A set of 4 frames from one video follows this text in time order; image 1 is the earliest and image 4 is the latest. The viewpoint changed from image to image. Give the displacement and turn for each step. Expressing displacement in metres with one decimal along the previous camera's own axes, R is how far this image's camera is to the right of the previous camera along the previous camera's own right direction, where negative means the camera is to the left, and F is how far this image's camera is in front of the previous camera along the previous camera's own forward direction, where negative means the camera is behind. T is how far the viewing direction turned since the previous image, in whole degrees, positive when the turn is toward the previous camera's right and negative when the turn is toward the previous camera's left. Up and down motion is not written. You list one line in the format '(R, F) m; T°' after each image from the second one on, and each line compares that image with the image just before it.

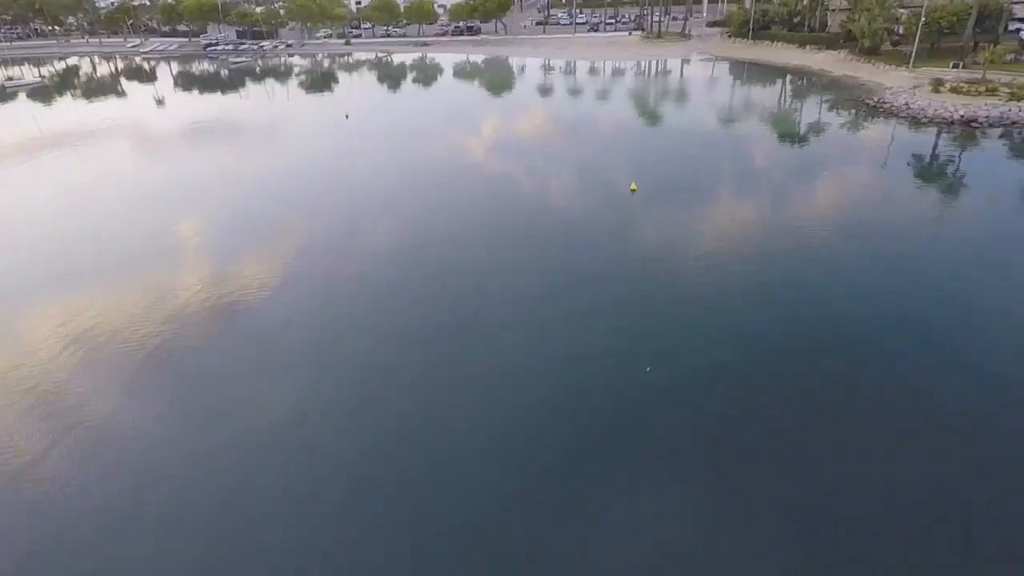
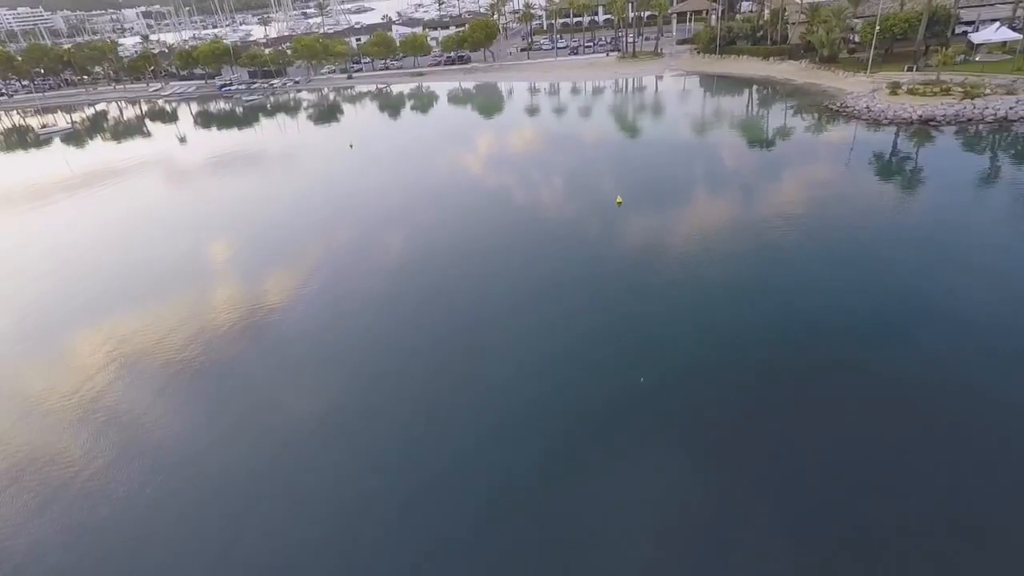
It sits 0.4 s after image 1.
(+1.6, -2.2) m; -2°
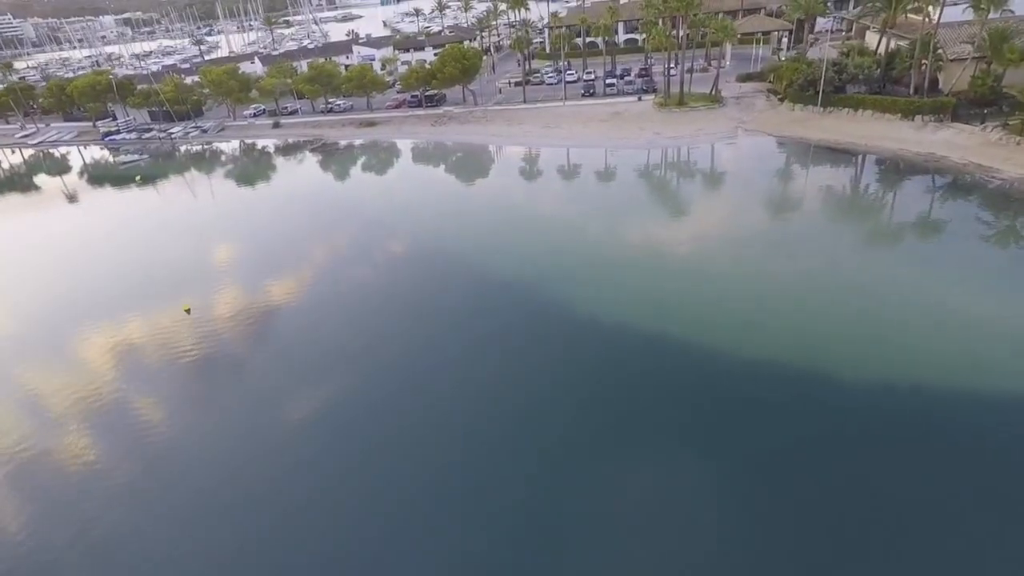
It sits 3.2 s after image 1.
(+0.7, +12.5) m; 0°
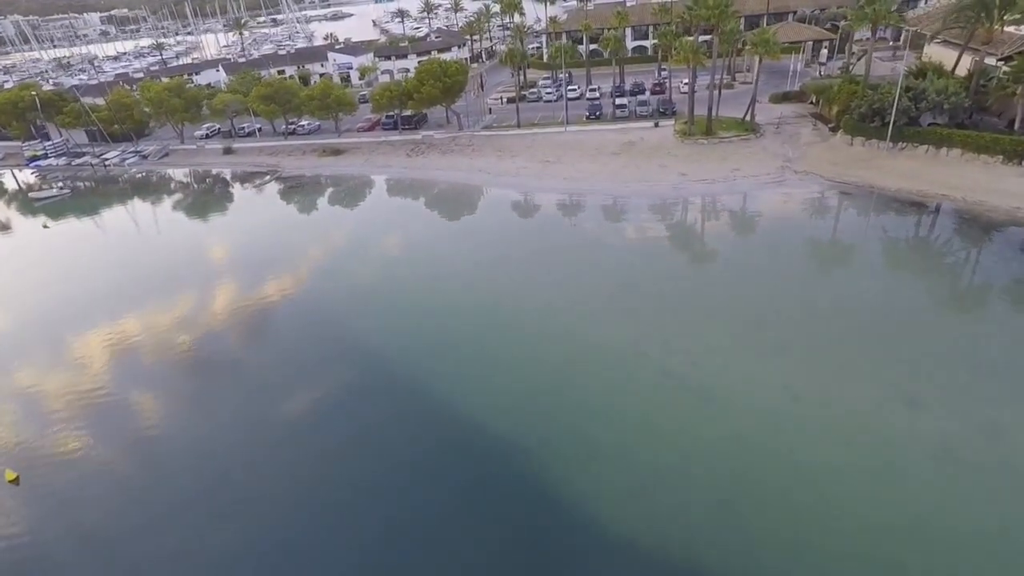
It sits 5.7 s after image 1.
(+0.3, +4.6) m; 0°
